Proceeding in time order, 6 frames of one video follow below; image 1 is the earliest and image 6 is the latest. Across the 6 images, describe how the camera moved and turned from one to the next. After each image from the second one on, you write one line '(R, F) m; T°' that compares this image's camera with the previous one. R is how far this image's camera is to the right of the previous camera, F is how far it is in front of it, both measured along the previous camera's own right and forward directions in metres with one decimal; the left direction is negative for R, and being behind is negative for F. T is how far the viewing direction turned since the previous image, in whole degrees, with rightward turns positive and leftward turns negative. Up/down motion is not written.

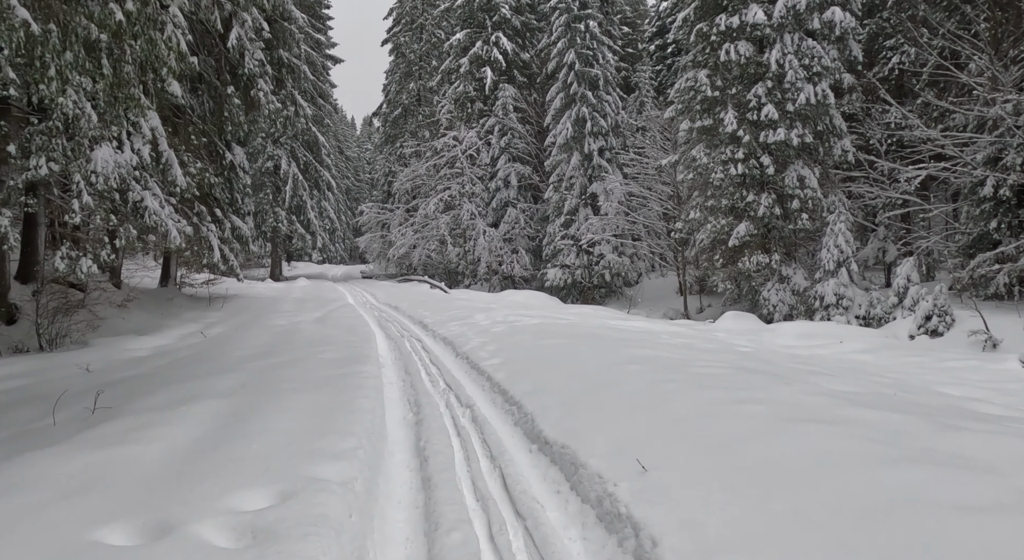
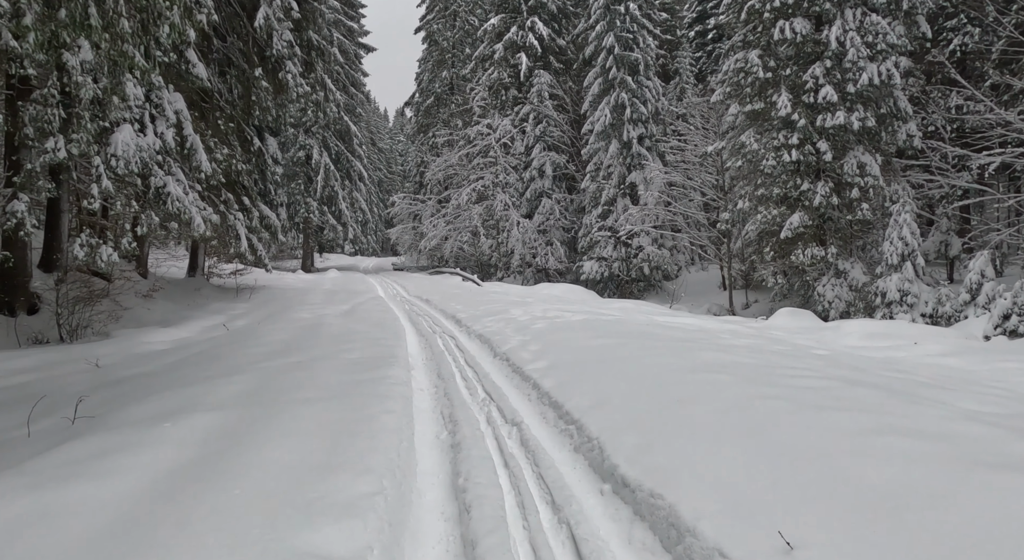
(-0.1, +0.7) m; -3°
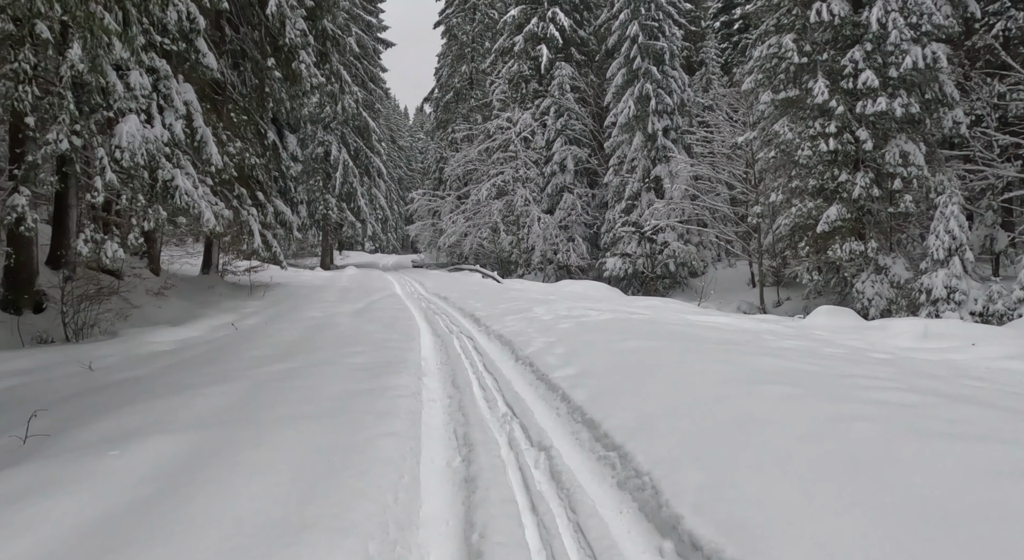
(0.0, +0.5) m; -2°
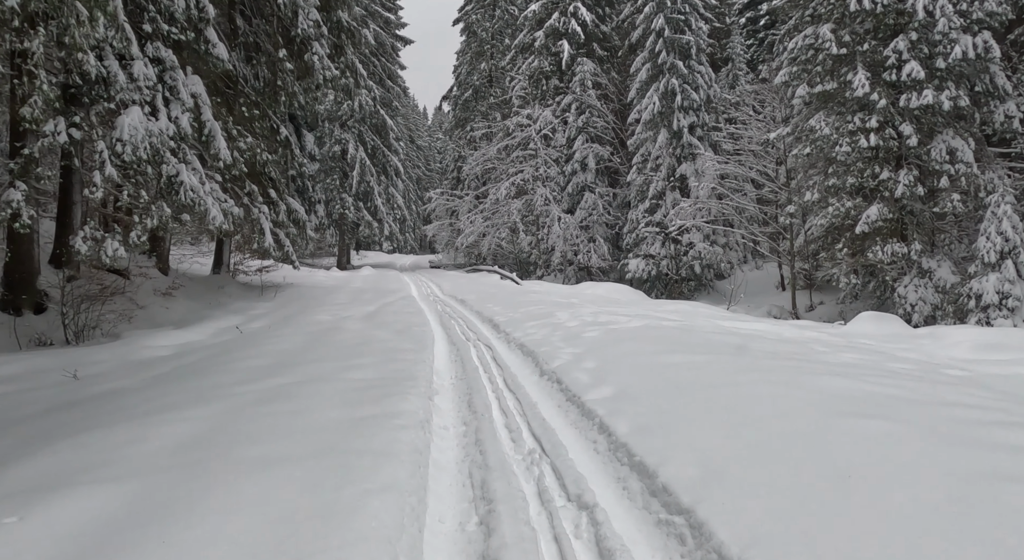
(-0.1, +0.6) m; -2°
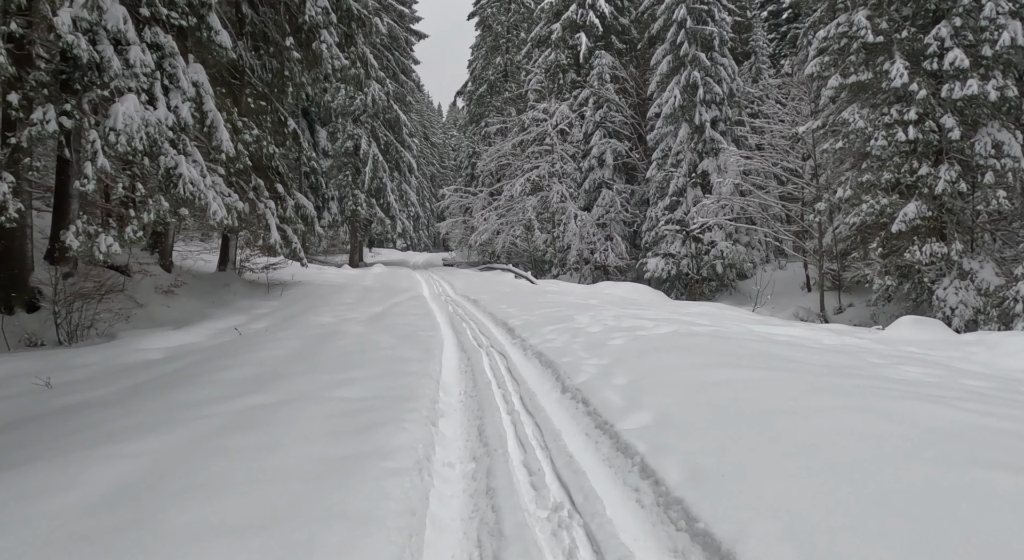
(0.0, +0.6) m; -1°
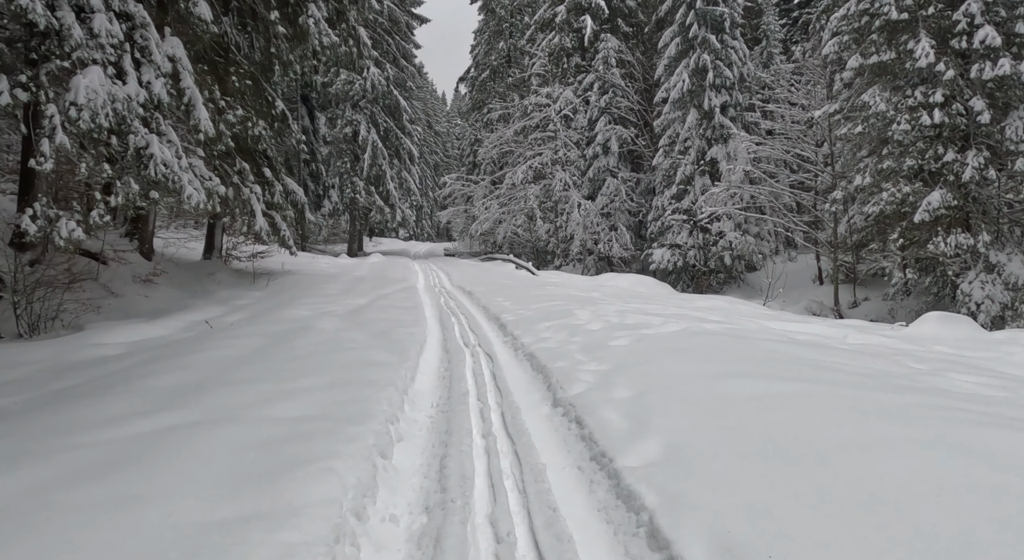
(+0.1, +0.6) m; 0°
